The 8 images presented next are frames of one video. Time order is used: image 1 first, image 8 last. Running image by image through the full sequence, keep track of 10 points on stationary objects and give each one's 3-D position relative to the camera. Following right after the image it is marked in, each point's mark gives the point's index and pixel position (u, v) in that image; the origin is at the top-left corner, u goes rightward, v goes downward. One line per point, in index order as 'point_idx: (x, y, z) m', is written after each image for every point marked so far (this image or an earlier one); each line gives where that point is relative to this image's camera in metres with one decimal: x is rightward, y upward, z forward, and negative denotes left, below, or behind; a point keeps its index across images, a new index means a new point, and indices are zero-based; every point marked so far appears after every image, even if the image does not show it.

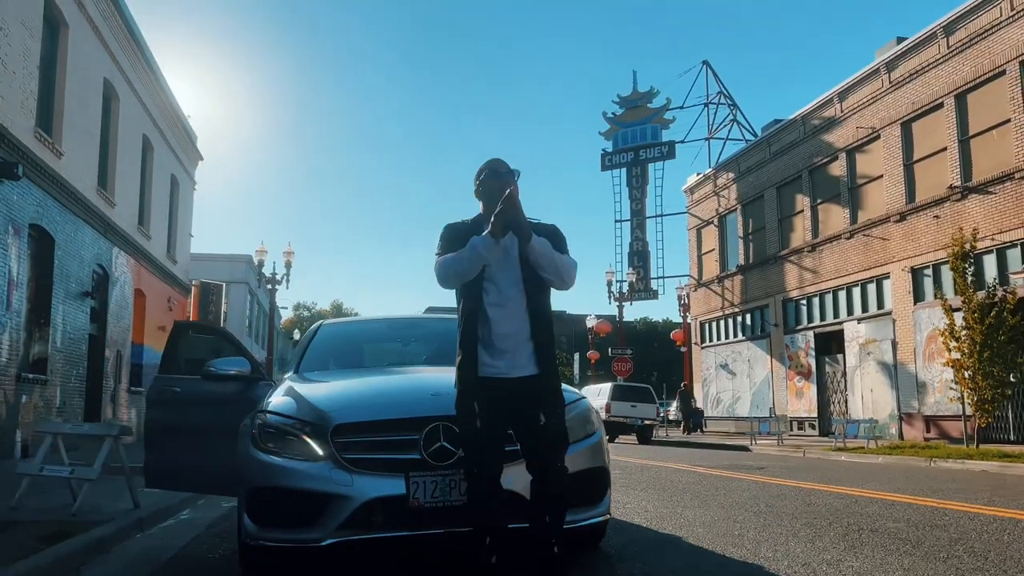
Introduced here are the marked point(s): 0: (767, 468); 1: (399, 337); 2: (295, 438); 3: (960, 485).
0: (+3.9, -2.7, +12.7) m
1: (-0.9, -0.4, +7.1) m
2: (-1.1, -0.8, +4.3) m
3: (+5.2, -2.3, +9.5) m
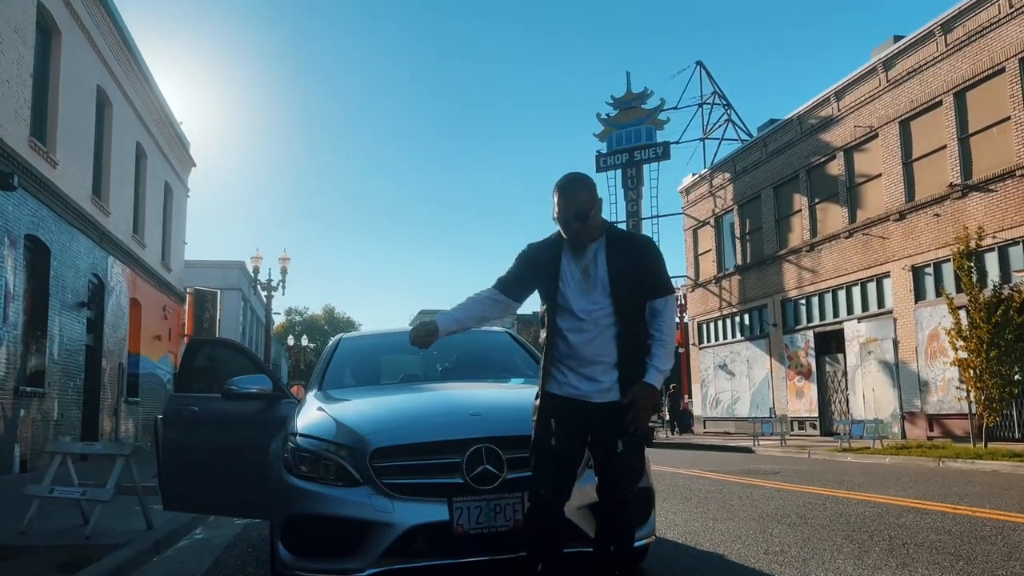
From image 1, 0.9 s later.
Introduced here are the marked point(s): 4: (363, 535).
0: (+4.1, -2.8, +12.5) m
1: (-0.8, -0.5, +6.9) m
2: (-0.9, -0.9, +4.2) m
3: (+5.3, -2.3, +9.4) m
4: (-0.7, -1.2, +3.9) m
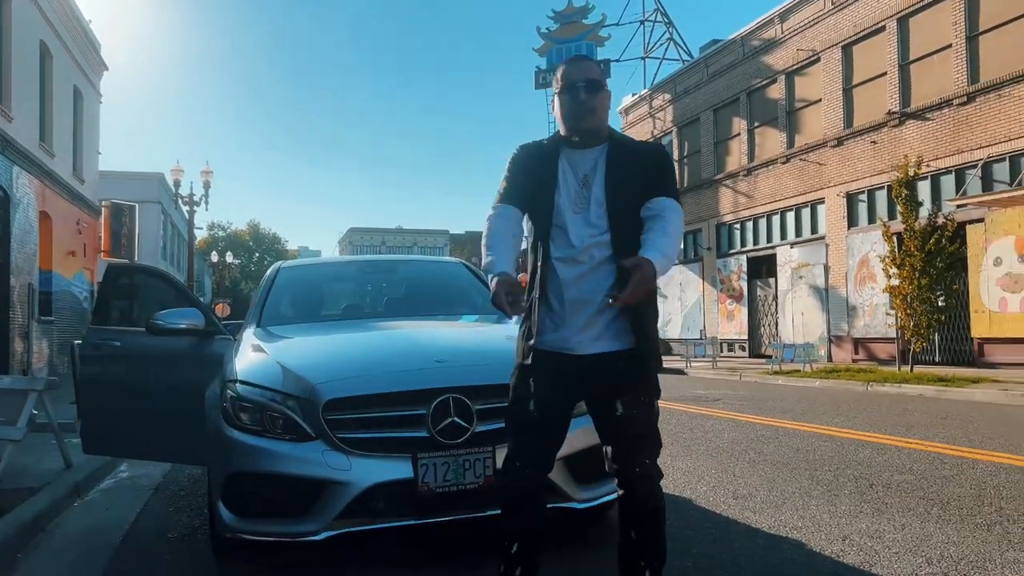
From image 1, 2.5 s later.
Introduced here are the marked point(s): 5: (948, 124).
0: (+3.2, -1.7, +12.6) m
1: (-1.1, +0.1, +6.4) m
2: (-1.1, -0.6, +3.7) m
3: (+4.7, -1.5, +9.6) m
4: (-0.8, -0.9, +3.5) m
5: (+10.1, +3.8, +19.0) m
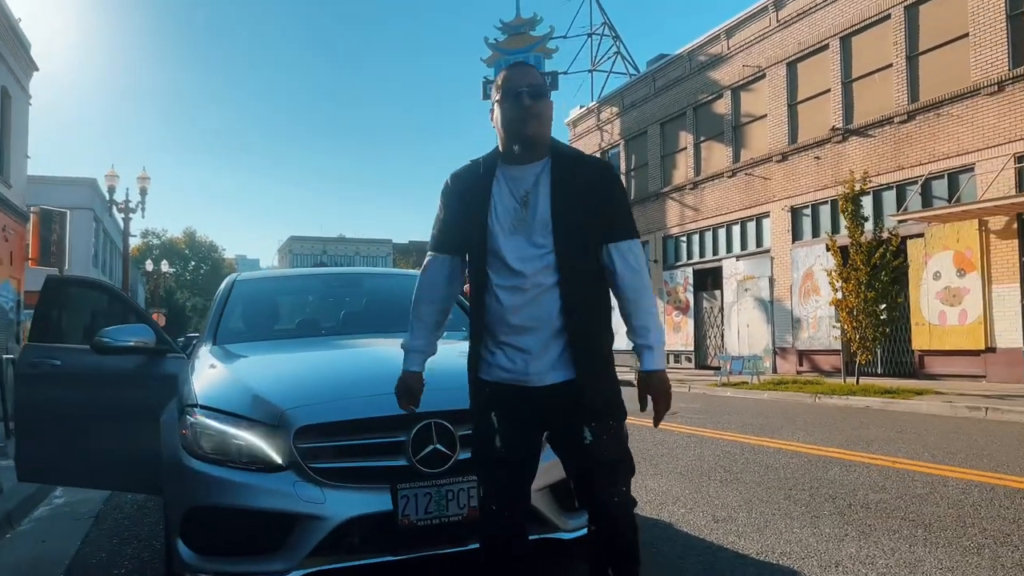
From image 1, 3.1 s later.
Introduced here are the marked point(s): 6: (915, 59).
0: (+2.5, -1.9, +12.6) m
1: (-1.4, -0.1, +6.1) m
2: (-1.1, -0.6, +3.4) m
3: (+4.2, -1.7, +9.6) m
4: (-0.9, -1.0, +3.2) m
5: (+8.9, +3.5, +19.5) m
6: (+9.3, +5.3, +18.9) m
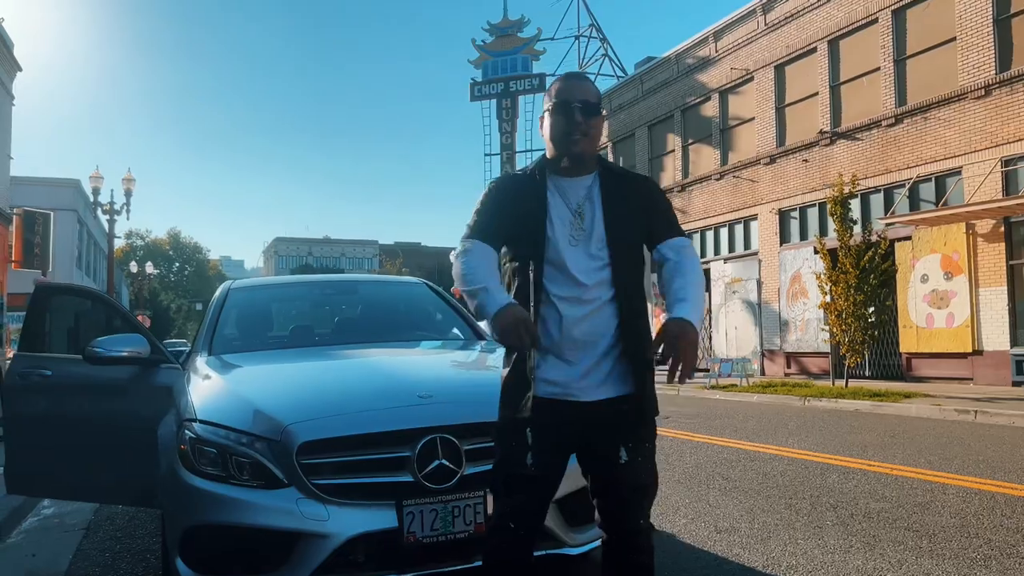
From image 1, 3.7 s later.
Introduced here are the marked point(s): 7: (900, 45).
0: (+2.3, -1.9, +12.6) m
1: (-1.4, -0.1, +6.0) m
2: (-1.1, -0.7, +3.3) m
3: (+4.2, -1.7, +9.7) m
4: (-0.9, -1.0, +3.2) m
5: (+8.7, +3.4, +19.6) m
6: (+9.0, +5.2, +19.0) m
7: (+9.0, +5.6, +19.1) m
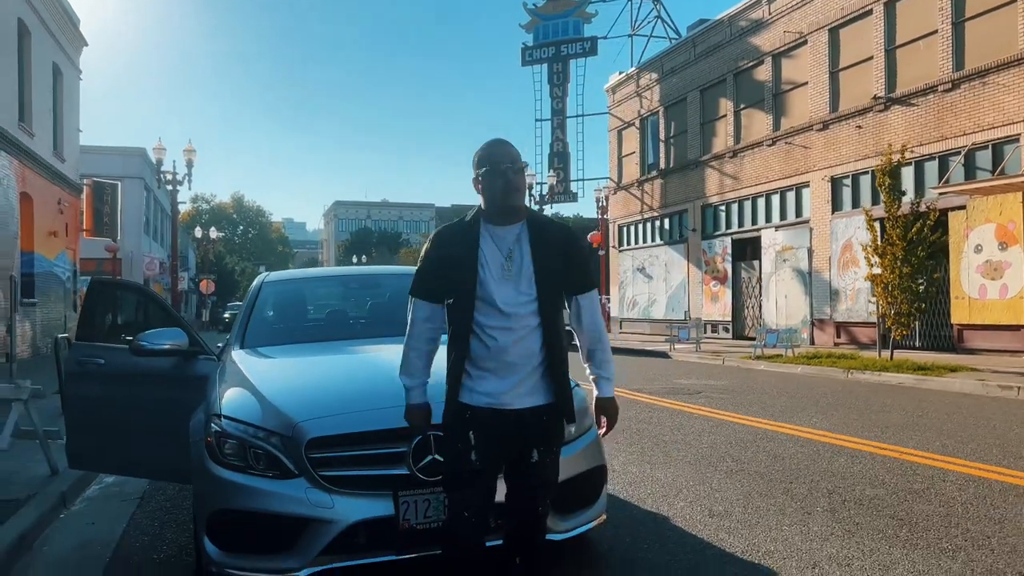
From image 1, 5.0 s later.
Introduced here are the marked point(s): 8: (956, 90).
0: (+2.9, -1.5, +12.8) m
1: (-1.3, 0.0, +6.4) m
2: (-1.1, -0.7, +3.8) m
3: (+4.5, -1.5, +9.7) m
4: (-0.9, -1.1, +3.6) m
5: (+9.7, +4.1, +19.1) m
6: (+10.0, +5.9, +18.4) m
7: (+10.0, +6.3, +18.4) m
8: (+9.9, +4.4, +18.4) m
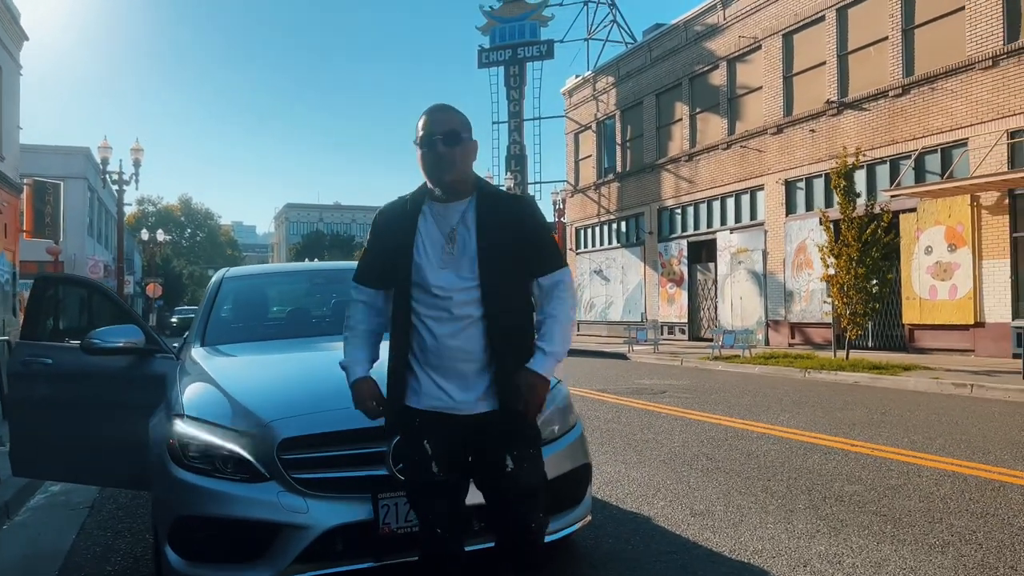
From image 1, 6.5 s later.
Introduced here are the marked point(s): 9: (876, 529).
0: (+2.3, -1.5, +12.7) m
1: (-1.5, 0.0, +6.2) m
2: (-1.2, -0.7, +3.5) m
3: (+4.1, -1.5, +9.8) m
4: (-1.0, -1.0, +3.4) m
5: (+8.8, +4.1, +19.5) m
6: (+9.1, +5.8, +18.8) m
7: (+9.1, +6.3, +18.8) m
8: (+9.0, +4.4, +18.8) m
9: (+2.0, -1.3, +4.5) m
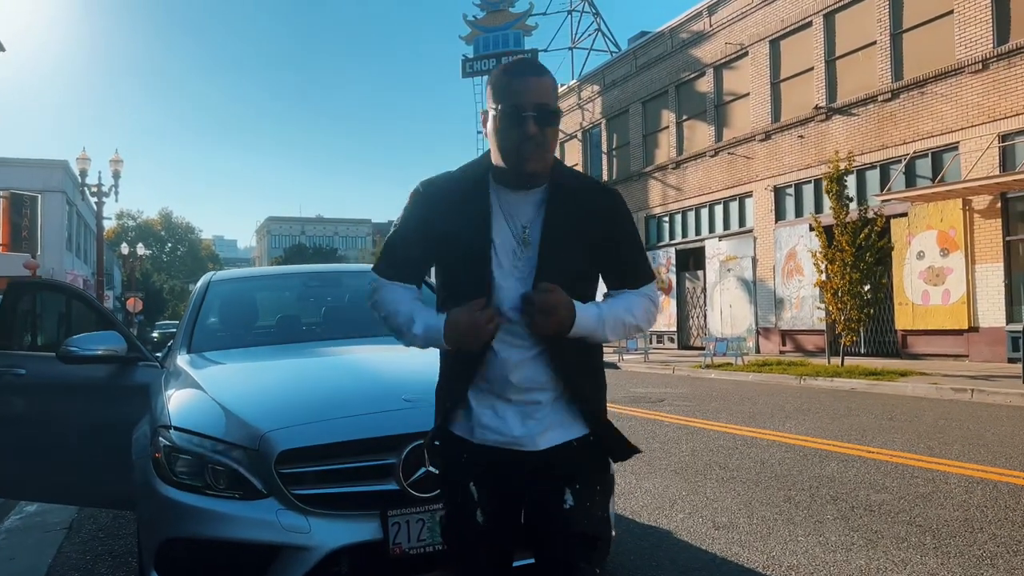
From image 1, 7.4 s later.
0: (+2.3, -1.6, +12.5) m
1: (-1.4, 0.0, +5.8) m
2: (-1.1, -0.7, +3.2) m
3: (+4.1, -1.5, +9.6) m
4: (-0.9, -1.0, +3.0) m
5: (+8.5, +3.9, +19.4) m
6: (+8.8, +5.7, +18.8) m
7: (+8.8, +6.1, +18.8) m
8: (+8.7, +4.3, +18.7) m
9: (+2.1, -1.3, +4.2) m
